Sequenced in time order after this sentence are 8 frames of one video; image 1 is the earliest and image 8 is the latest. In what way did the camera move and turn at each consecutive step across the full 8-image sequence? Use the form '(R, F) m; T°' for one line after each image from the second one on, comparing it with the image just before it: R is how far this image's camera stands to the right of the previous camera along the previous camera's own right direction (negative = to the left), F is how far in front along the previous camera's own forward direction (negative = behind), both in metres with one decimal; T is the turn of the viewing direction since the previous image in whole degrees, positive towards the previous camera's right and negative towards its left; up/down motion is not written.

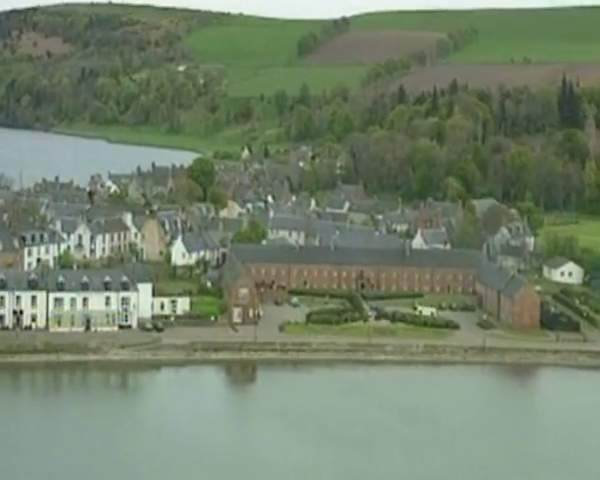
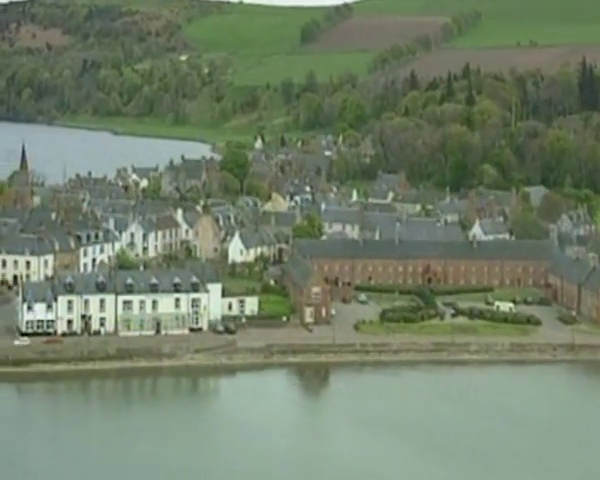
(-3.0, +2.1) m; 0°
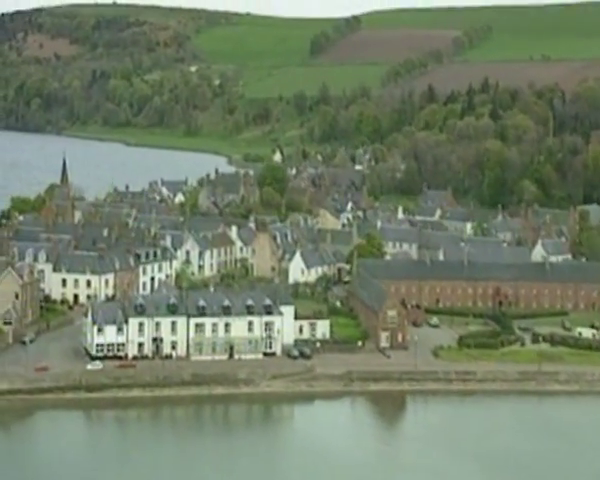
(-2.8, +2.1) m; 0°
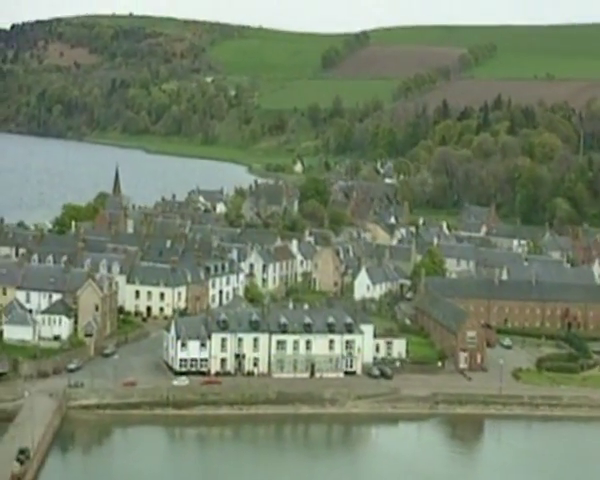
(-2.9, +0.8) m; 0°
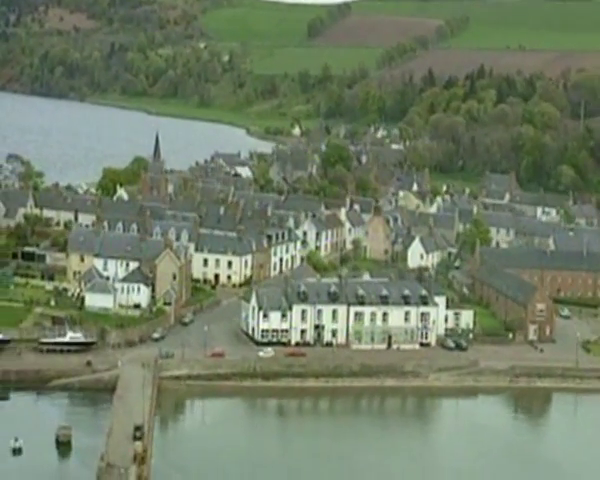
(-3.4, +0.6) m; +1°
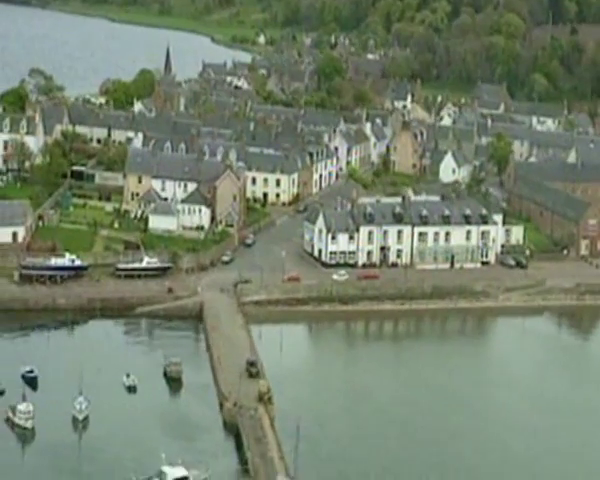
(-3.8, +1.5) m; +3°
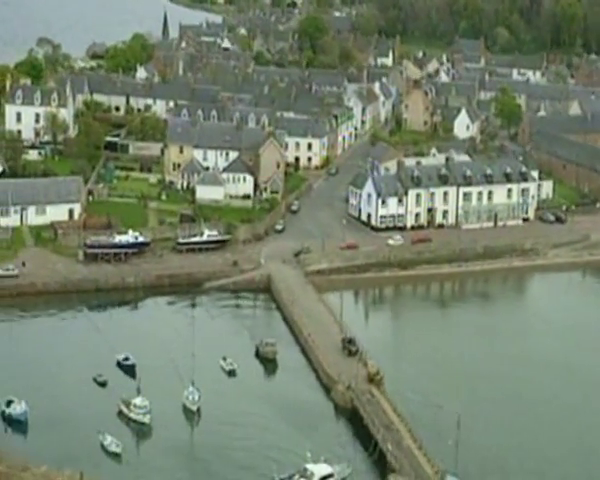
(-2.9, +1.1) m; +3°
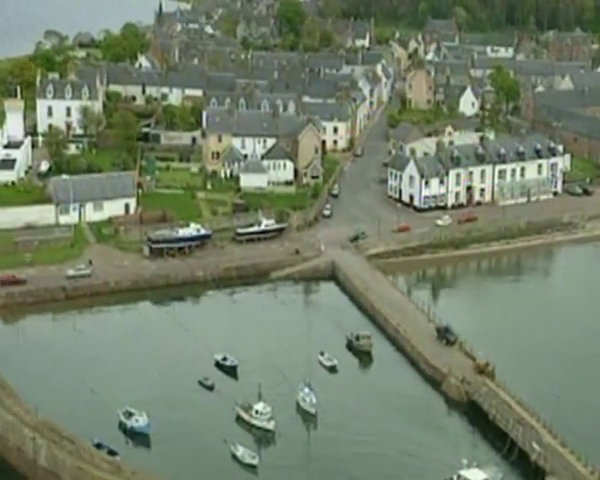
(-2.7, +0.7) m; +3°
